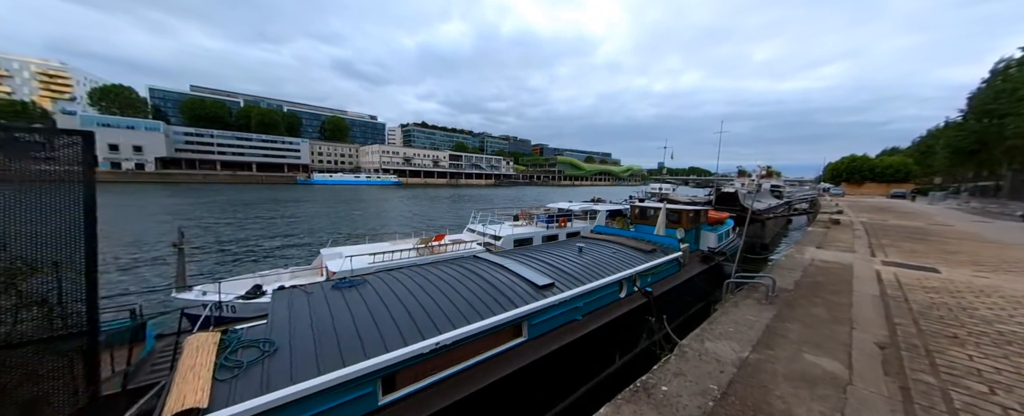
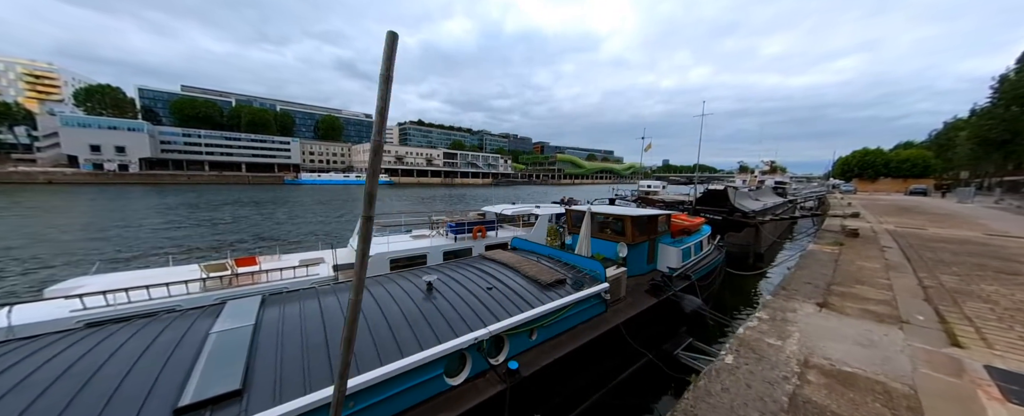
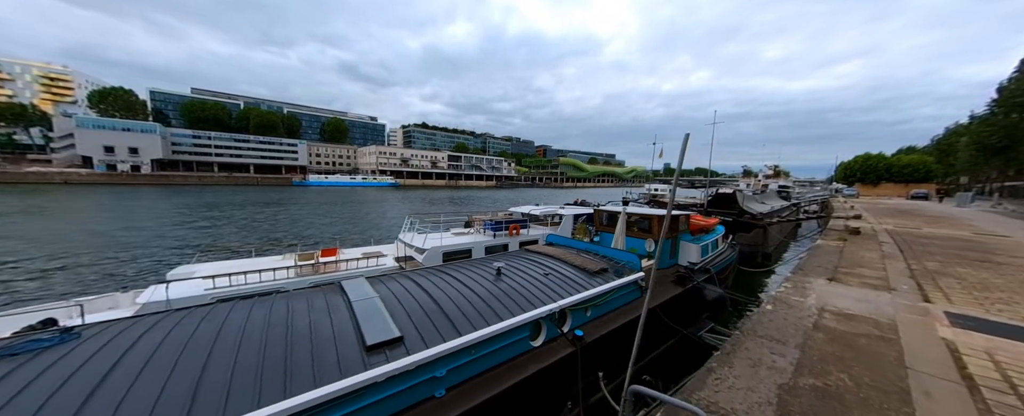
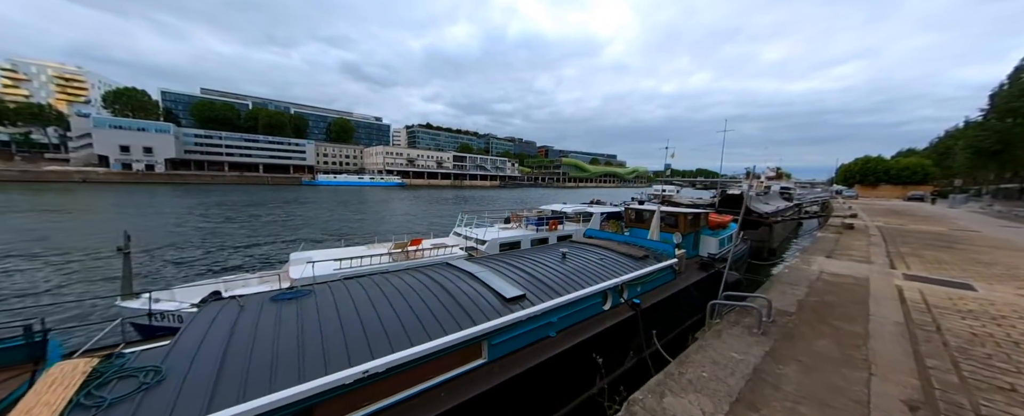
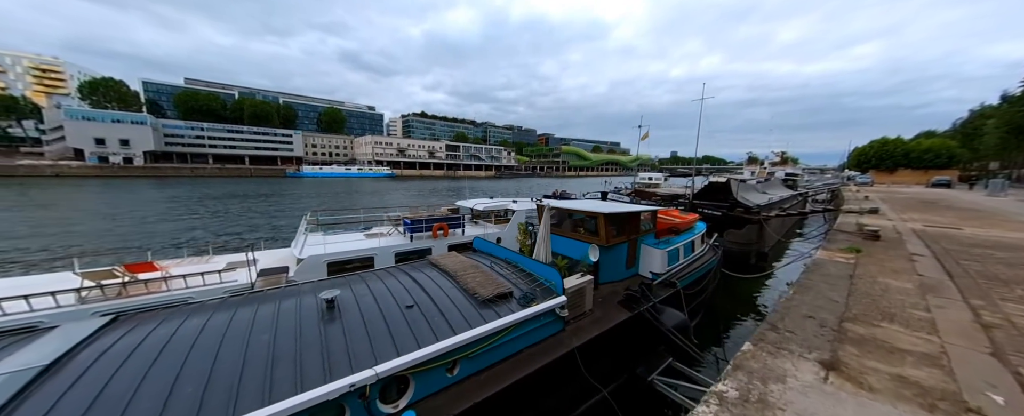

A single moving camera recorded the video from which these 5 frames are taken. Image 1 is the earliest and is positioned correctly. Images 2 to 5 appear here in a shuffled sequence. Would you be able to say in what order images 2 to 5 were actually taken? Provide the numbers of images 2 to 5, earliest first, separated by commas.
4, 3, 2, 5
